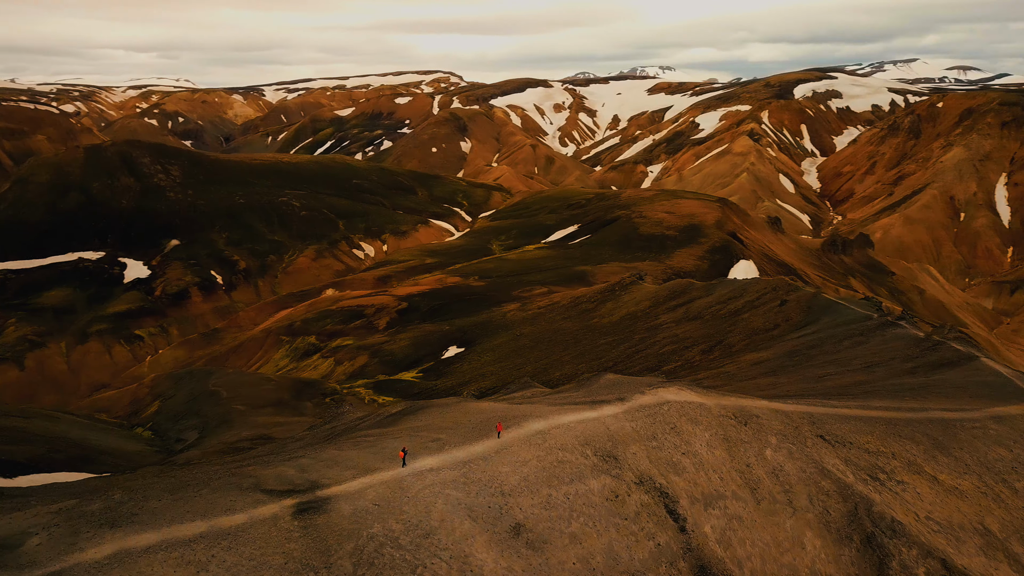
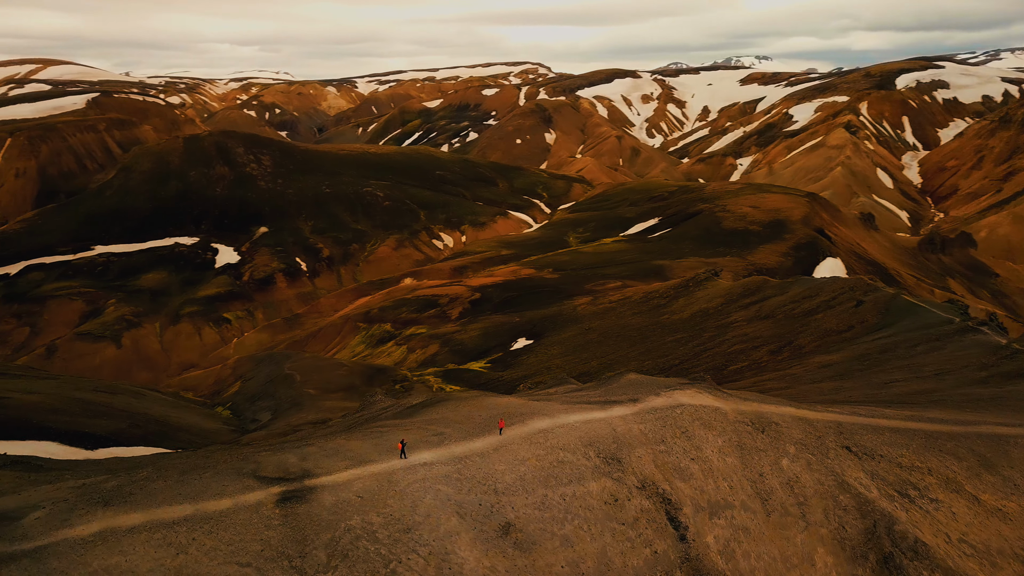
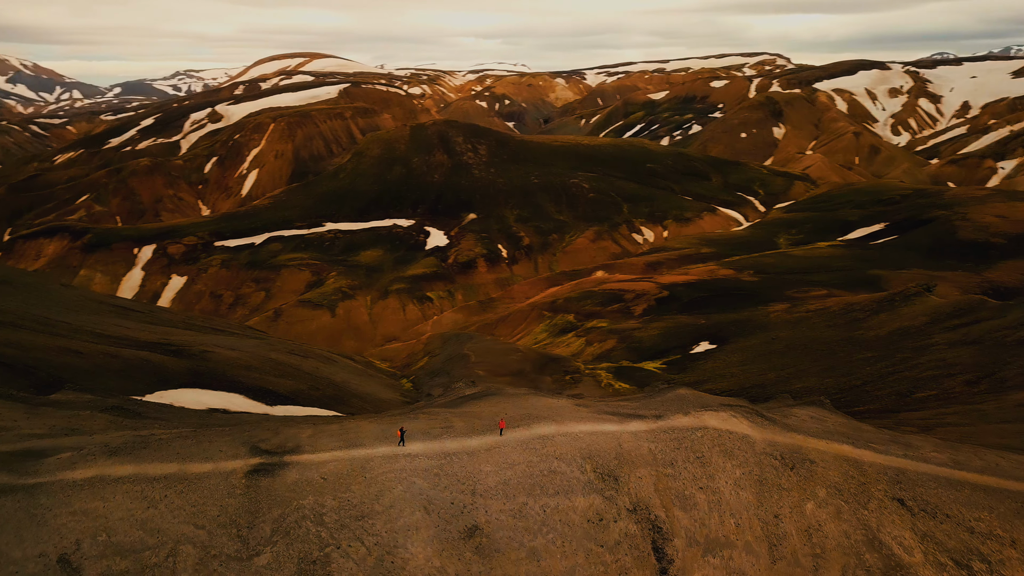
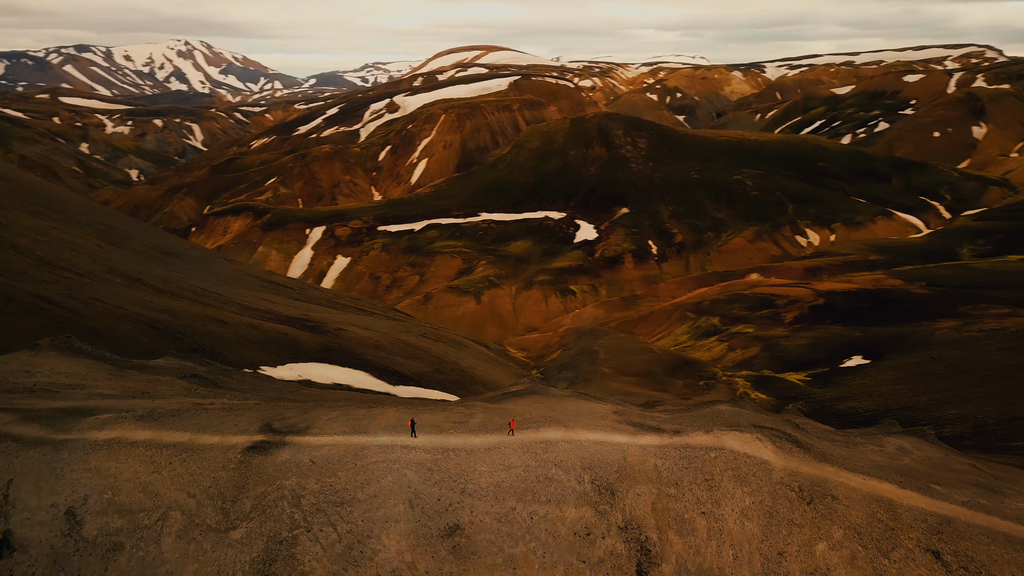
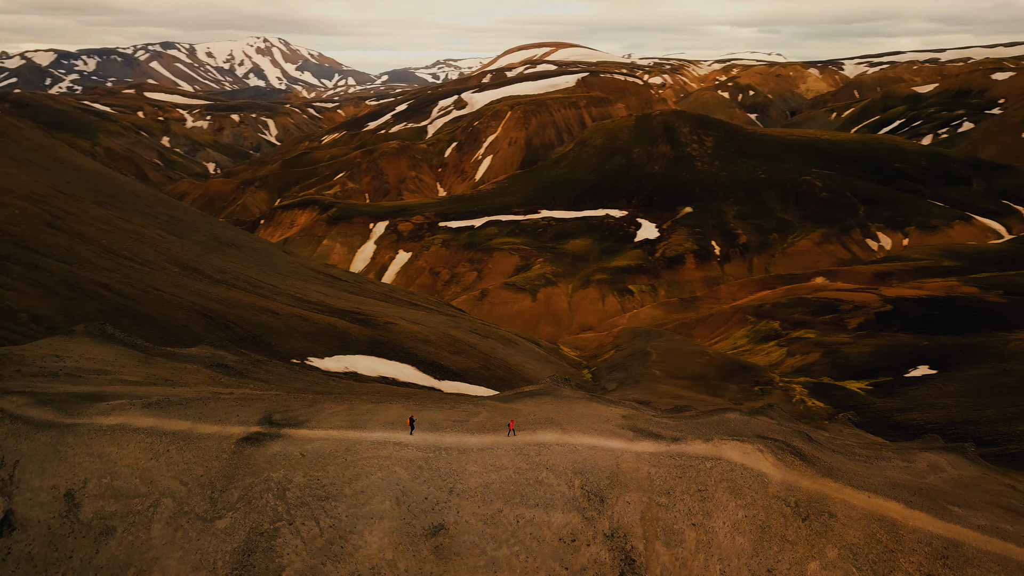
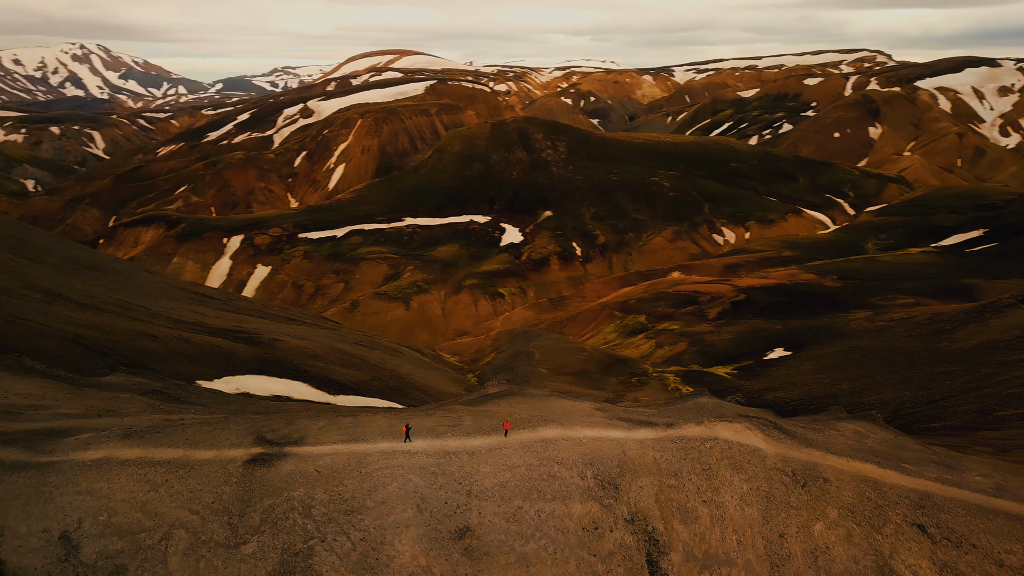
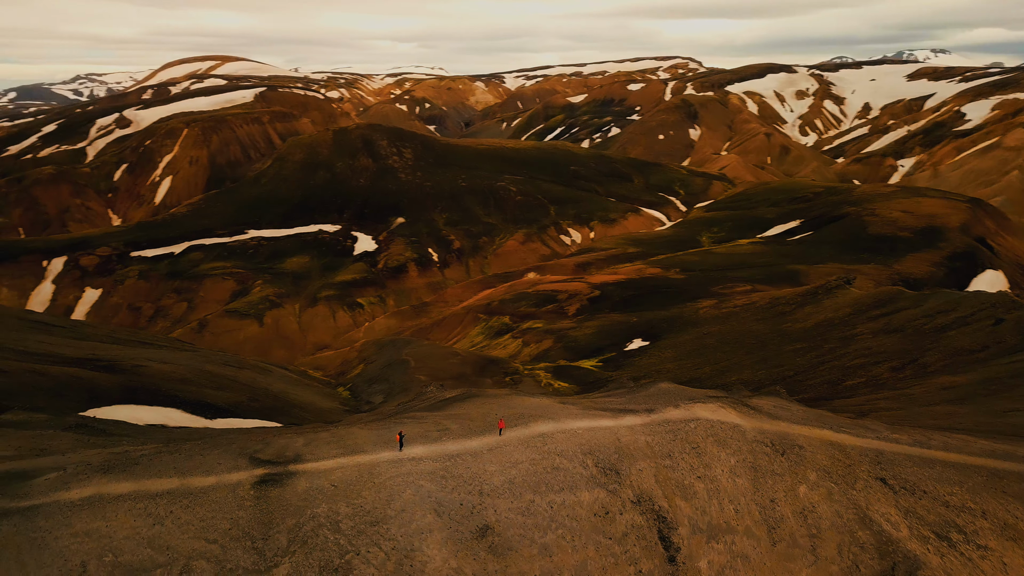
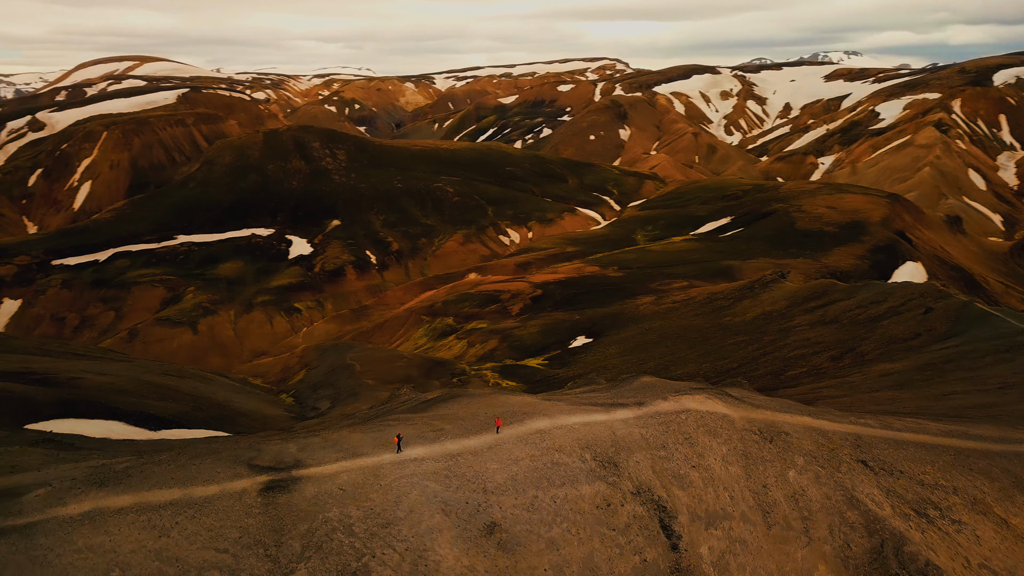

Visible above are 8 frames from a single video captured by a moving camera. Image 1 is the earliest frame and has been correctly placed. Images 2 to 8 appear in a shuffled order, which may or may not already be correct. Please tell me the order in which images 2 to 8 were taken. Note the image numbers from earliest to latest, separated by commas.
2, 8, 7, 3, 6, 4, 5
